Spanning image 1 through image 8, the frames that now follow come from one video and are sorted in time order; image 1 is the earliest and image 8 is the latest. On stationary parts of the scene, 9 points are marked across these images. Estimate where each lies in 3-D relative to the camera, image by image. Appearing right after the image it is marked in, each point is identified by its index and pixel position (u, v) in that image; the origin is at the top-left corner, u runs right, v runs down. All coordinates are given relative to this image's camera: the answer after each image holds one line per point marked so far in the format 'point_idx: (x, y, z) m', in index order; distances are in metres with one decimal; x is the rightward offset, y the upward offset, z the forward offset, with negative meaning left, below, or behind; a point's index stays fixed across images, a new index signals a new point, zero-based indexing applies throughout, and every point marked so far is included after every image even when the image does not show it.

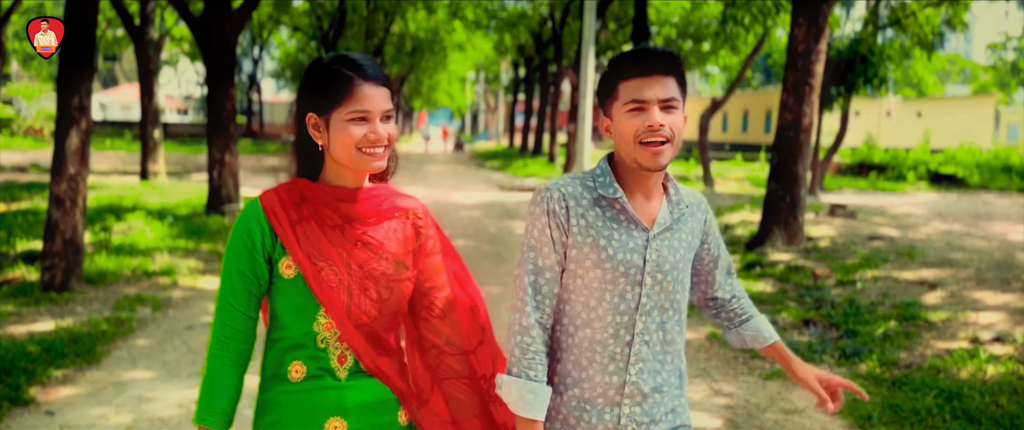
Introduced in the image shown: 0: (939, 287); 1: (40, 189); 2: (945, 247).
0: (+4.3, -0.7, +8.6) m
1: (-10.6, +0.6, +19.1) m
2: (+5.7, -0.4, +11.3) m
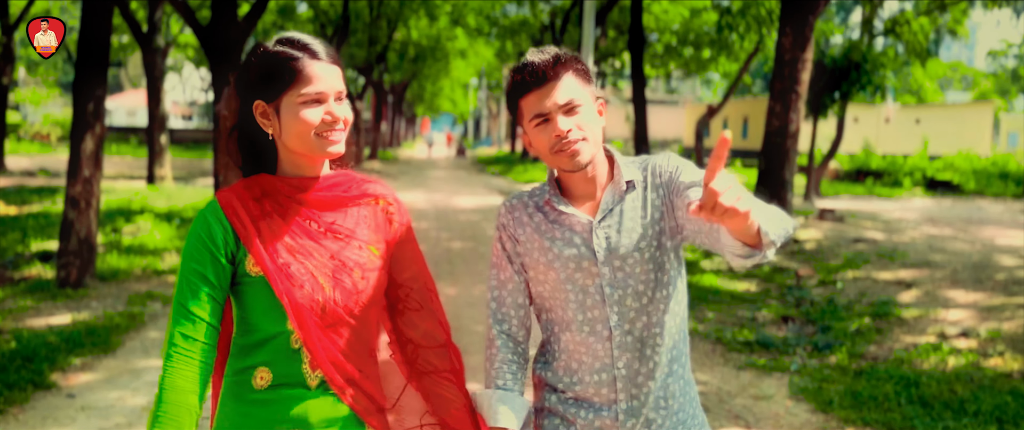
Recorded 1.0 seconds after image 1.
0: (+4.2, -0.7, +9.0) m
1: (-10.6, +0.5, +19.6) m
2: (+5.6, -0.5, +11.7) m
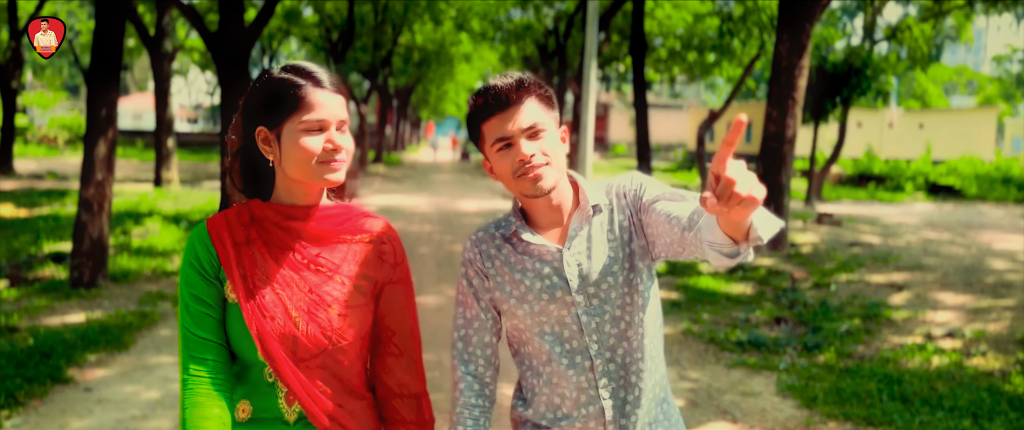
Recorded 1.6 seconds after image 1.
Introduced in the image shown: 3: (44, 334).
0: (+4.2, -0.8, +9.2) m
1: (-10.5, +0.4, +19.9) m
2: (+5.6, -0.5, +11.9) m
3: (-3.6, -0.9, +6.6) m
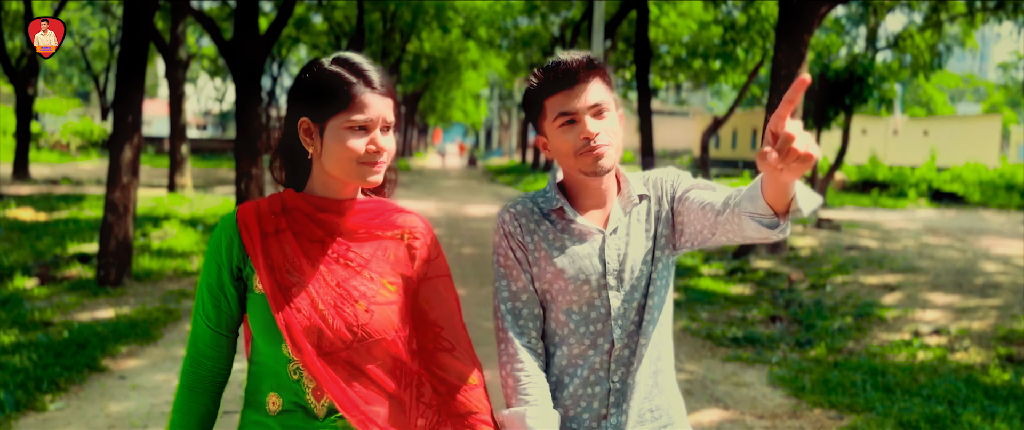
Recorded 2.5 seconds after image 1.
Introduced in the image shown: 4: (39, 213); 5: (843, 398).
0: (+4.3, -0.8, +9.5) m
1: (-10.4, +0.3, +20.3) m
2: (+5.7, -0.6, +12.2) m
3: (-3.5, -0.9, +7.0) m
4: (-9.7, 0.0, +17.5) m
5: (+2.2, -1.2, +5.6) m
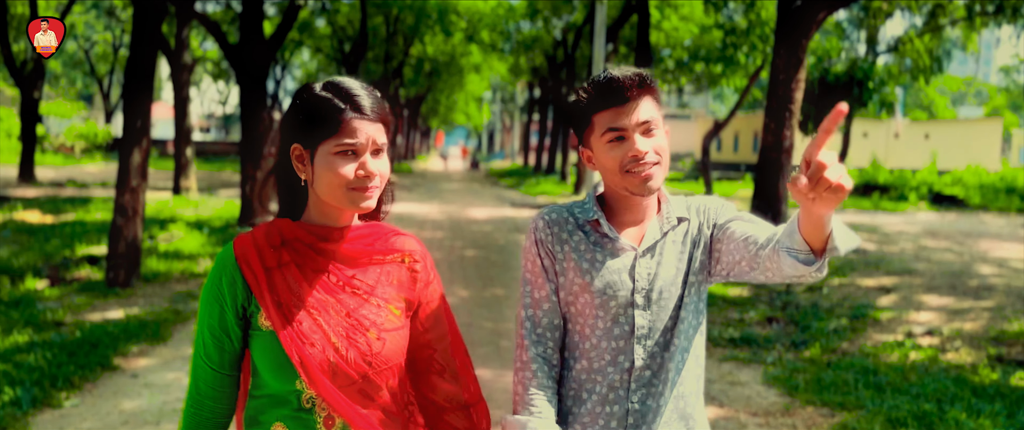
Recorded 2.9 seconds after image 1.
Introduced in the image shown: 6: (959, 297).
0: (+4.3, -0.9, +9.7) m
1: (-10.3, +0.3, +20.5) m
2: (+5.8, -0.6, +12.4) m
3: (-3.5, -0.9, +7.1) m
4: (-9.6, 0.0, +17.7) m
5: (+2.2, -1.2, +5.8) m
6: (+4.7, -0.9, +9.1) m
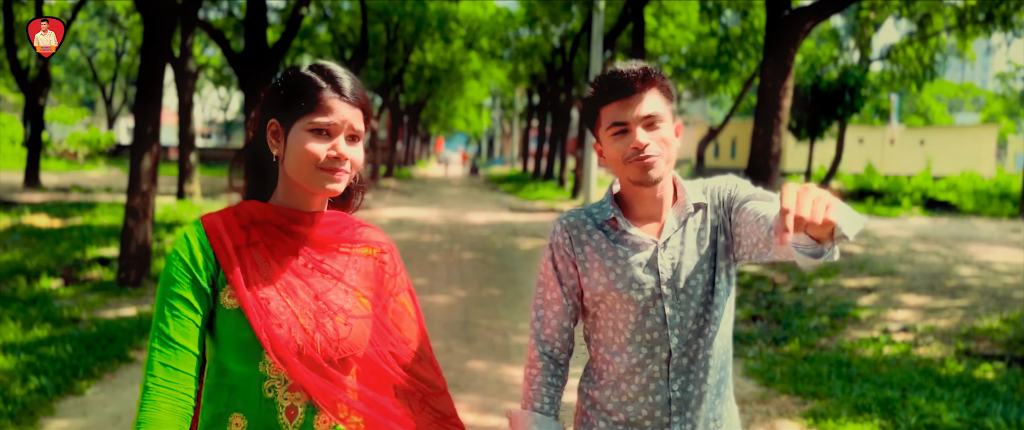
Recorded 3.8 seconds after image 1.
0: (+4.2, -0.9, +10.0) m
1: (-10.4, +0.2, +20.9) m
2: (+5.7, -0.7, +12.7) m
3: (-3.6, -1.0, +7.5) m
4: (-9.7, -0.1, +18.1) m
5: (+2.1, -1.2, +6.1) m
6: (+4.7, -0.9, +9.5) m
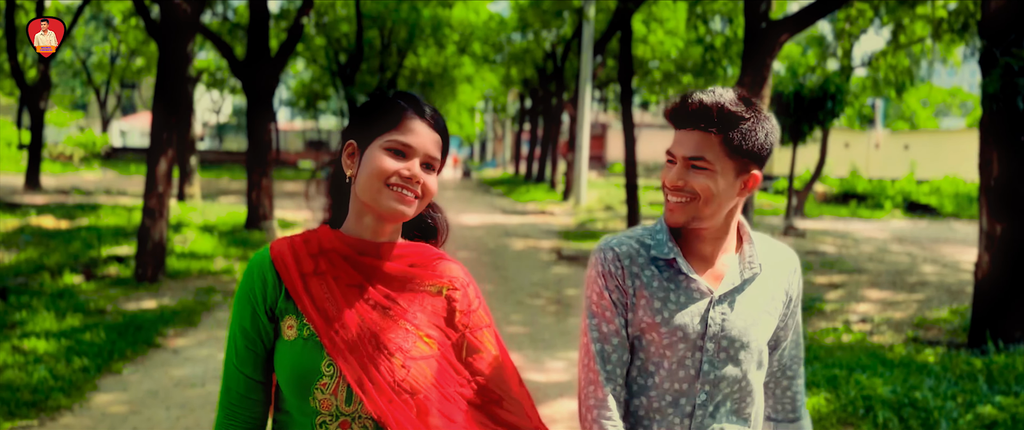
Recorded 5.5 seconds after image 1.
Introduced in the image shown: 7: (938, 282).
0: (+4.1, -0.9, +10.8) m
1: (-10.6, +0.1, +21.5) m
2: (+5.6, -0.7, +13.5) m
3: (-3.7, -0.9, +8.2) m
4: (-9.9, -0.1, +18.7) m
5: (+2.1, -1.2, +6.9) m
6: (+4.6, -0.9, +10.2) m
7: (+5.4, -0.8, +10.7) m
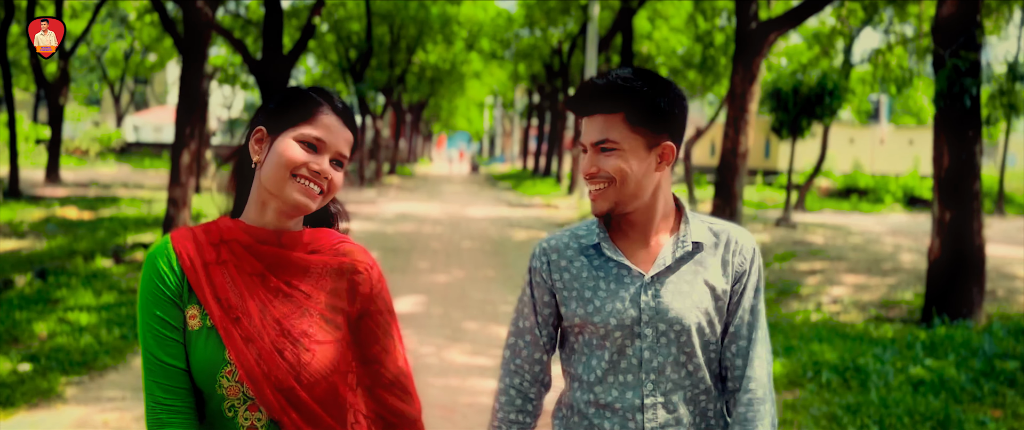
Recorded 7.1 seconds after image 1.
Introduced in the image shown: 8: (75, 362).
0: (+4.1, -0.8, +11.5) m
1: (-10.5, +0.4, +22.4) m
2: (+5.6, -0.6, +14.2) m
3: (-3.7, -0.8, +9.0) m
4: (-9.8, +0.1, +19.6) m
5: (+2.0, -1.1, +7.6) m
6: (+4.6, -0.8, +10.9) m
7: (+5.3, -0.7, +11.4) m
8: (-3.2, -1.1, +6.2) m
